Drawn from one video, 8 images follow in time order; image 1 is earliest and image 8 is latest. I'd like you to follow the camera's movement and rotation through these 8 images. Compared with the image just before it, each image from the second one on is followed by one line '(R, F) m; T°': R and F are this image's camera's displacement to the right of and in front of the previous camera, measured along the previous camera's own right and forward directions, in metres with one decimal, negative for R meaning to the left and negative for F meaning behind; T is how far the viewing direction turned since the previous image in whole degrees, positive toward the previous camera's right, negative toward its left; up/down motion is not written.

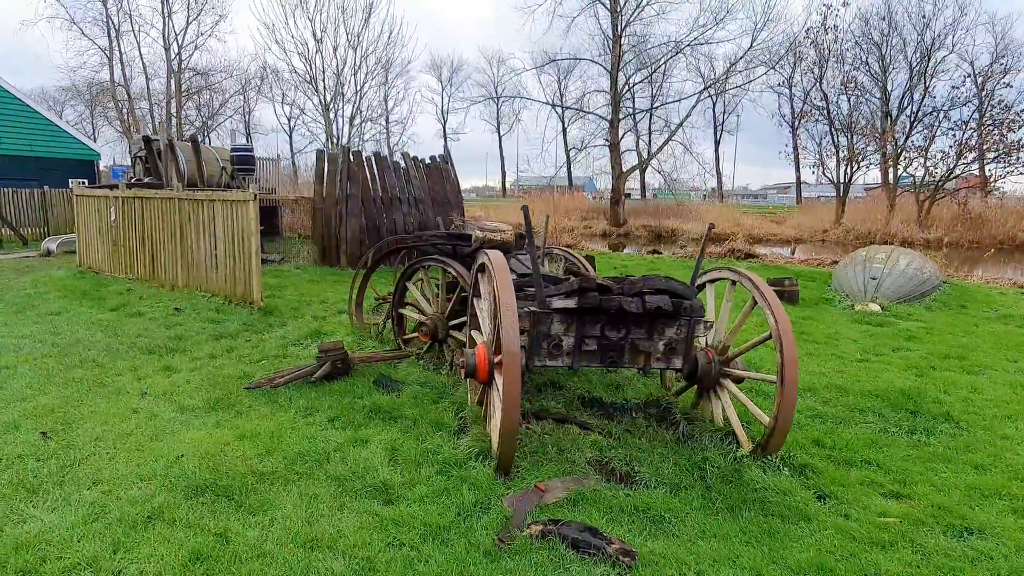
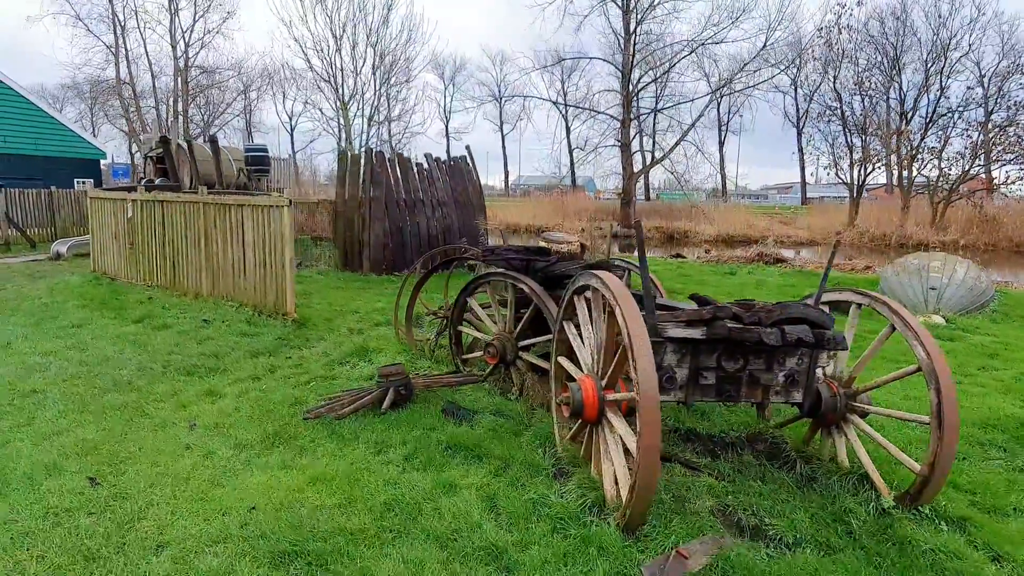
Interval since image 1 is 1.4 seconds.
(-0.6, +0.4) m; 0°
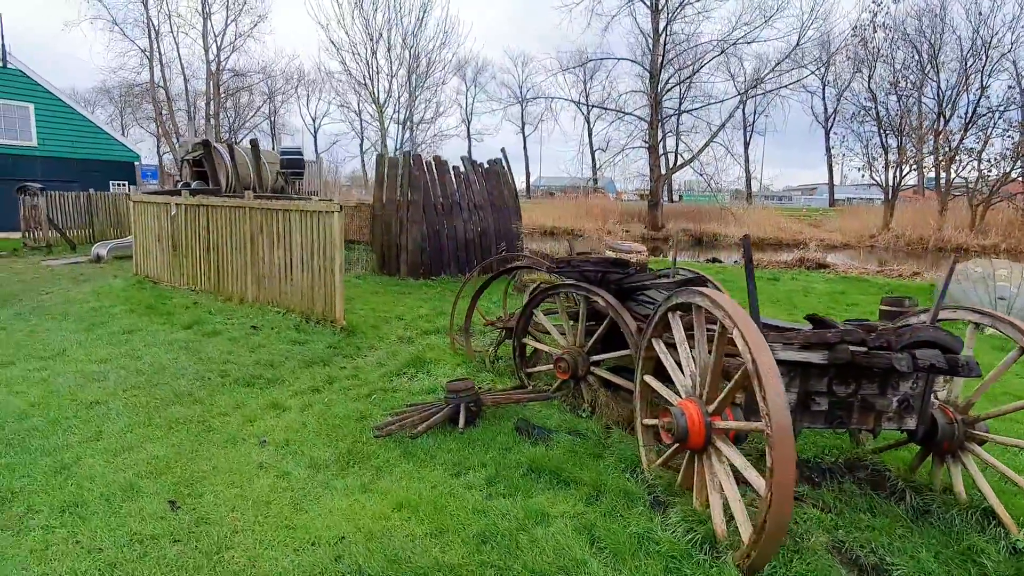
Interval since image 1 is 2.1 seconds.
(-0.4, +0.2) m; -2°
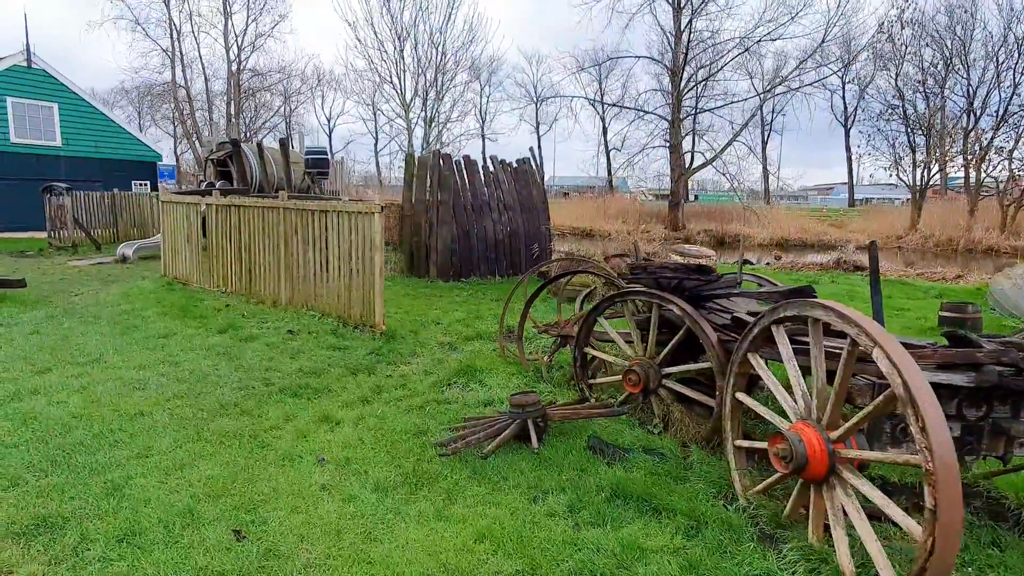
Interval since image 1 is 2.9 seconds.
(-0.4, +0.3) m; -1°
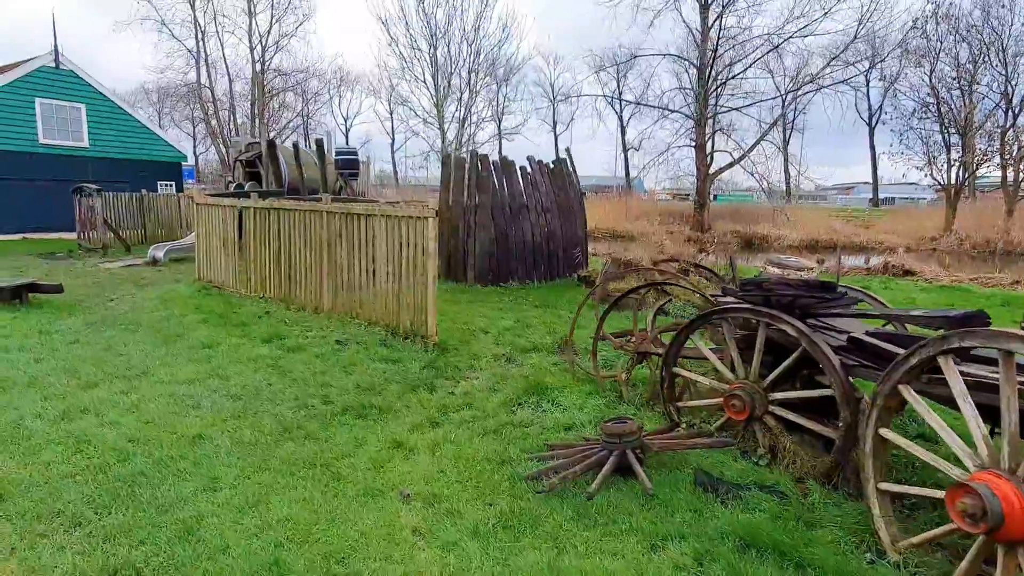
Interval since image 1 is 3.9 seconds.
(-0.5, +0.3) m; -1°
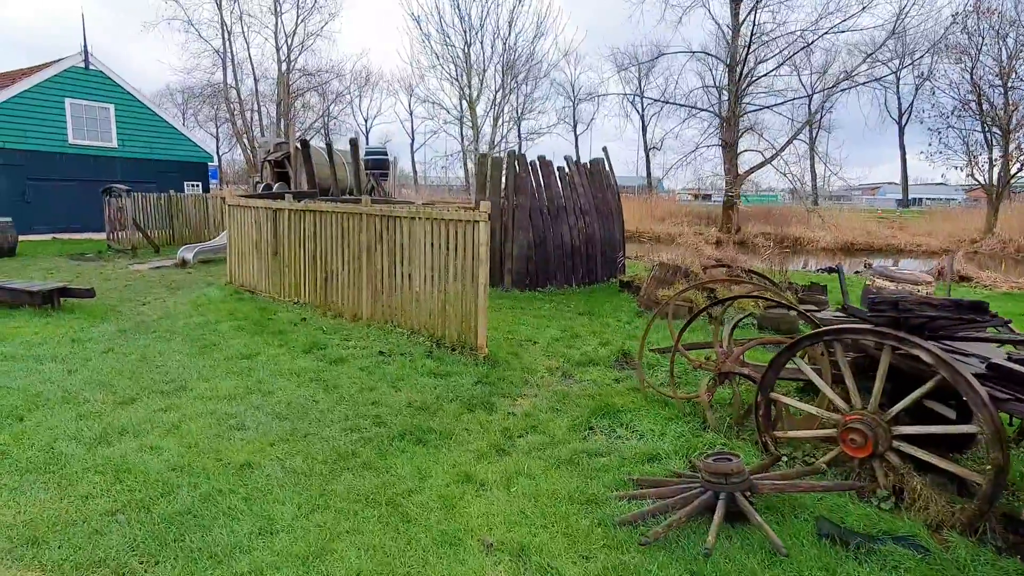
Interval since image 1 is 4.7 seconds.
(-0.4, +0.4) m; -2°
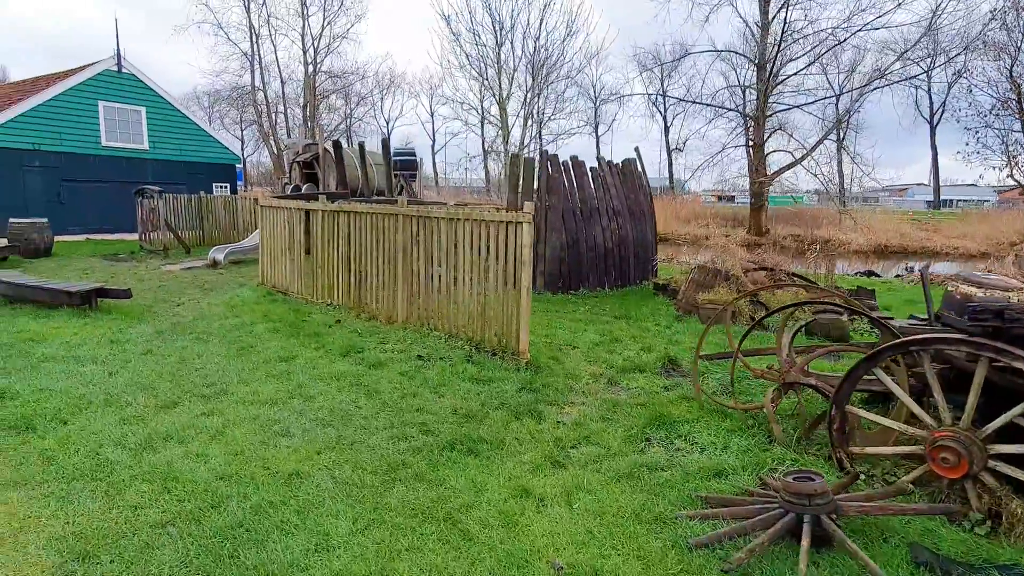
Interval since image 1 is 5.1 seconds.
(-0.2, +0.2) m; -2°
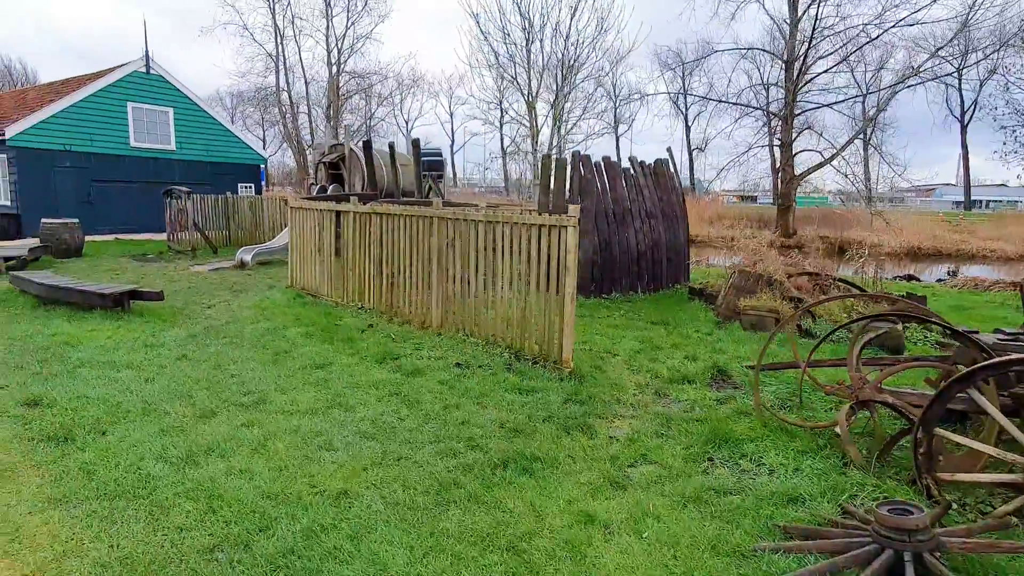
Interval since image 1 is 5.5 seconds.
(-0.2, +0.2) m; -2°
